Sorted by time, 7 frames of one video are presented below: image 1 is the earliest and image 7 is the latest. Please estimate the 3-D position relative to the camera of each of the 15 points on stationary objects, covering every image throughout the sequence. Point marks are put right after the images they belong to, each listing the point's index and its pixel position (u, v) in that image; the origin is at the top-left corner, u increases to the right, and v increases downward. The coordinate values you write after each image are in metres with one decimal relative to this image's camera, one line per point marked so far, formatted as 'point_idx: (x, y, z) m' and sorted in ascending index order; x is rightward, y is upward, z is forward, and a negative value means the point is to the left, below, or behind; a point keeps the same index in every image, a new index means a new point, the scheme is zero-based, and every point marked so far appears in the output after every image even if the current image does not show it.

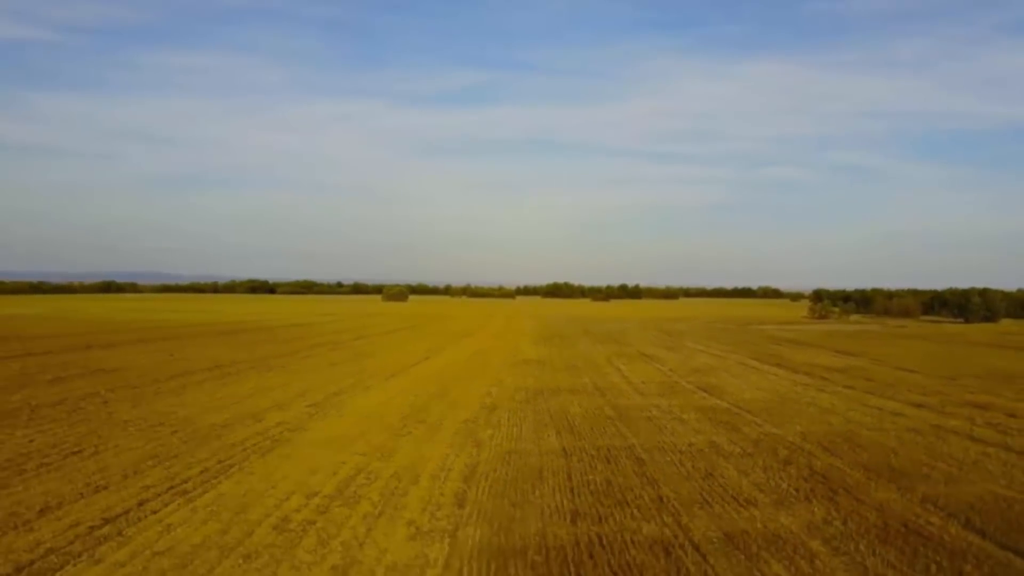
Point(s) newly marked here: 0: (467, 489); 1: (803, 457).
0: (-0.4, -2.1, +8.7) m
1: (+3.9, -2.2, +11.1) m
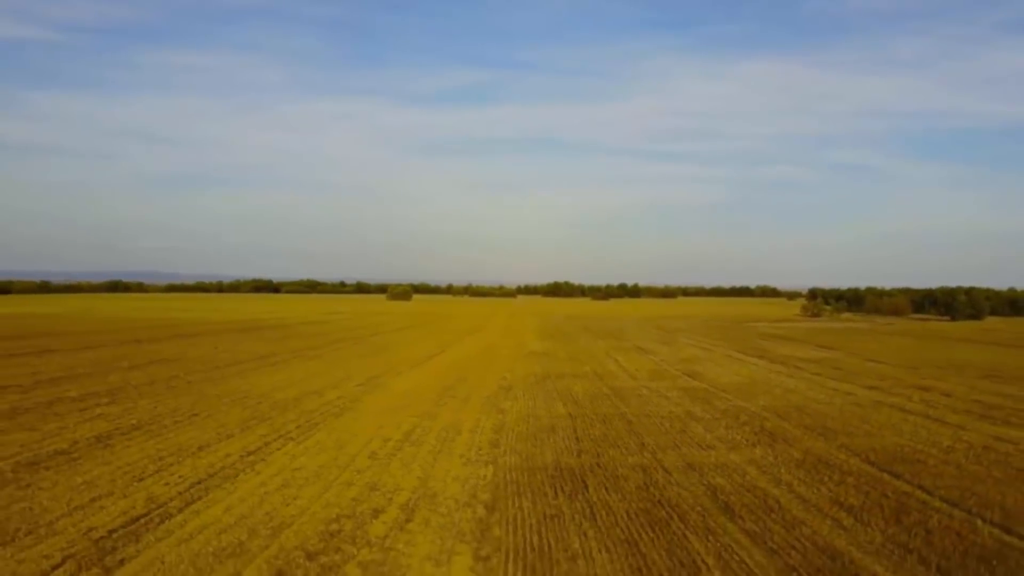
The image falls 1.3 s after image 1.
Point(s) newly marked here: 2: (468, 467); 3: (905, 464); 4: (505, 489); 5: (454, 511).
0: (-0.2, -2.1, +11.7) m
1: (+4.1, -2.2, +14.1) m
2: (-0.5, -2.1, +9.7) m
3: (+4.9, -2.2, +10.5) m
4: (-0.1, -2.1, +8.7) m
5: (-0.5, -2.1, +7.8) m
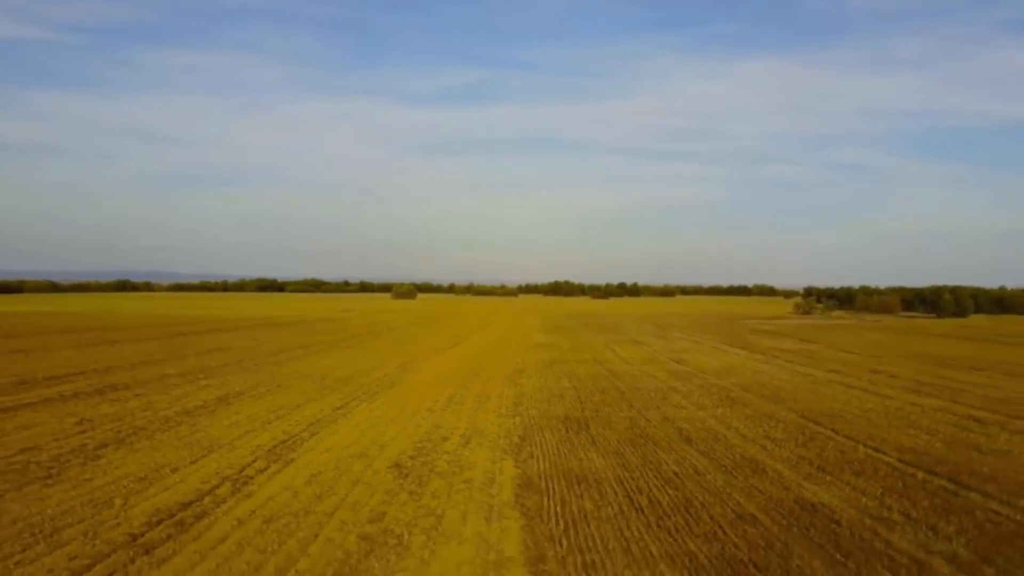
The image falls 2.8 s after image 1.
0: (+0.2, -2.0, +15.1) m
1: (+4.5, -2.1, +17.5) m
2: (-0.2, -2.0, +13.1) m
3: (+5.3, -2.1, +13.9) m
4: (+0.3, -2.0, +12.2) m
5: (-0.2, -2.0, +11.2) m
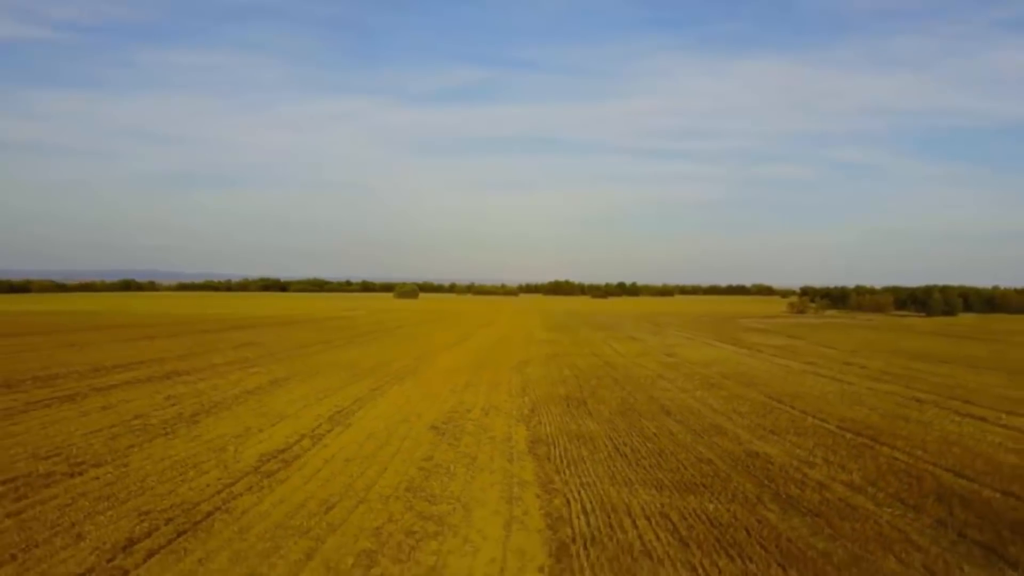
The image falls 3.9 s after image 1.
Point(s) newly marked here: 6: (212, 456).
0: (+0.4, -2.0, +17.5) m
1: (+4.7, -2.1, +19.9) m
2: (0.0, -2.0, +15.5) m
3: (+5.5, -2.1, +16.3) m
4: (+0.4, -2.0, +14.6) m
5: (0.0, -2.0, +13.6) m
6: (-3.4, -1.9, +9.4) m
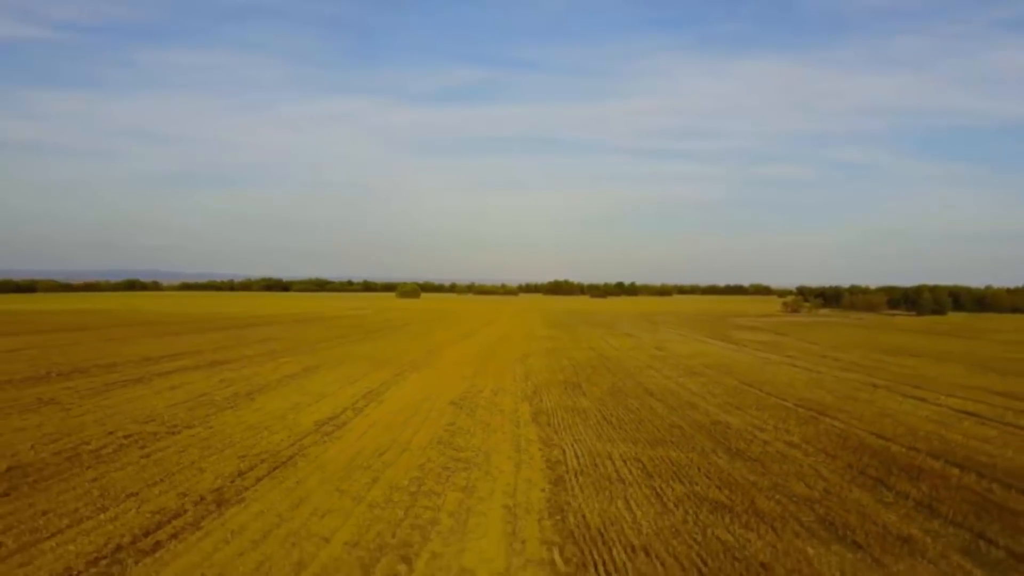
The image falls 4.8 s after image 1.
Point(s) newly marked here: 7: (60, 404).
0: (+0.5, -2.0, +19.7) m
1: (+4.8, -2.1, +22.1) m
2: (+0.1, -2.0, +17.7) m
3: (+5.6, -2.1, +18.5) m
4: (+0.5, -2.0, +16.8) m
5: (+0.1, -2.0, +15.8) m
6: (-3.3, -1.9, +11.6) m
7: (-6.7, -1.7, +12.5) m
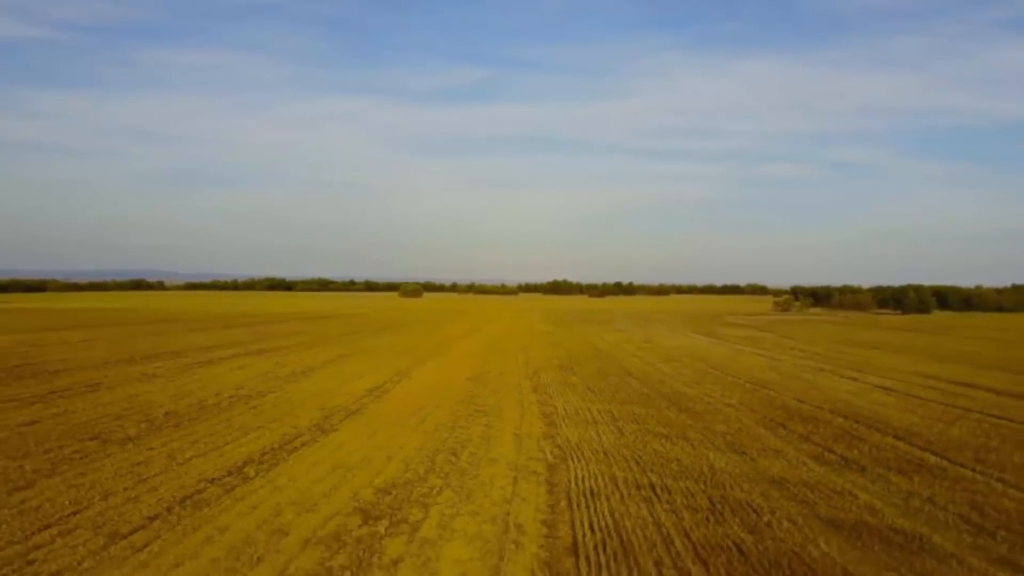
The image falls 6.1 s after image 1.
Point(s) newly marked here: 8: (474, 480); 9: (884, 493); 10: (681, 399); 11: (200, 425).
0: (+0.5, -2.0, +23.1) m
1: (+4.8, -2.1, +25.5) m
2: (+0.2, -2.0, +21.1) m
3: (+5.6, -2.1, +22.0) m
4: (+0.6, -2.0, +20.2) m
5: (+0.2, -1.9, +19.2) m
6: (-3.2, -1.8, +15.0) m
7: (-6.6, -1.7, +15.9) m
8: (-0.4, -1.8, +8.0) m
9: (+3.5, -1.9, +7.8) m
10: (+2.9, -2.0, +14.6) m
11: (-4.0, -1.8, +10.6) m
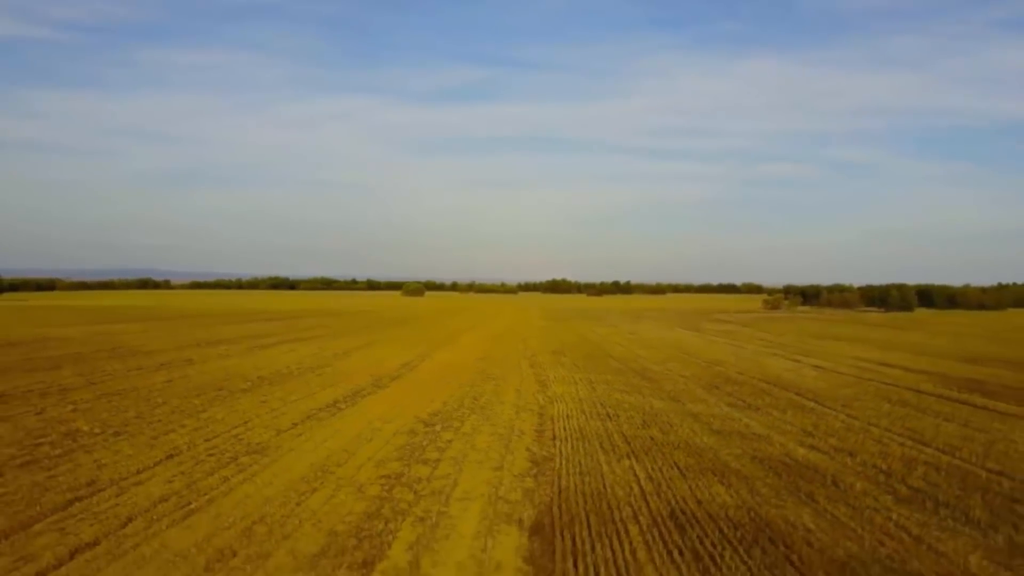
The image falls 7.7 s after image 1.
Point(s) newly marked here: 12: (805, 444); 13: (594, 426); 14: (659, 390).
0: (+0.6, -1.9, +27.1) m
1: (+4.9, -2.0, +29.5) m
2: (+0.2, -1.9, +25.1) m
3: (+5.7, -2.0, +25.9) m
4: (+0.7, -1.9, +24.2) m
5: (+0.2, -1.9, +23.2) m
6: (-3.1, -1.8, +19.0) m
7: (-6.6, -1.6, +19.9) m
8: (-0.3, -1.8, +11.9) m
9: (+3.5, -1.9, +11.8) m
10: (+3.0, -1.9, +18.6) m
11: (-3.9, -1.7, +14.6) m
12: (+3.5, -1.9, +9.9) m
13: (+1.1, -1.8, +10.8) m
14: (+2.6, -1.8, +15.1) m
